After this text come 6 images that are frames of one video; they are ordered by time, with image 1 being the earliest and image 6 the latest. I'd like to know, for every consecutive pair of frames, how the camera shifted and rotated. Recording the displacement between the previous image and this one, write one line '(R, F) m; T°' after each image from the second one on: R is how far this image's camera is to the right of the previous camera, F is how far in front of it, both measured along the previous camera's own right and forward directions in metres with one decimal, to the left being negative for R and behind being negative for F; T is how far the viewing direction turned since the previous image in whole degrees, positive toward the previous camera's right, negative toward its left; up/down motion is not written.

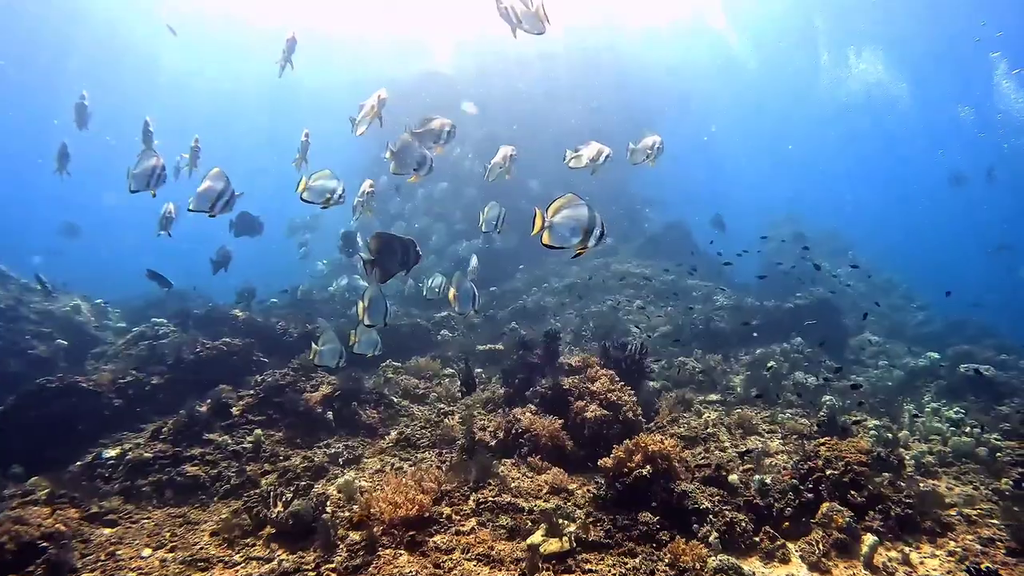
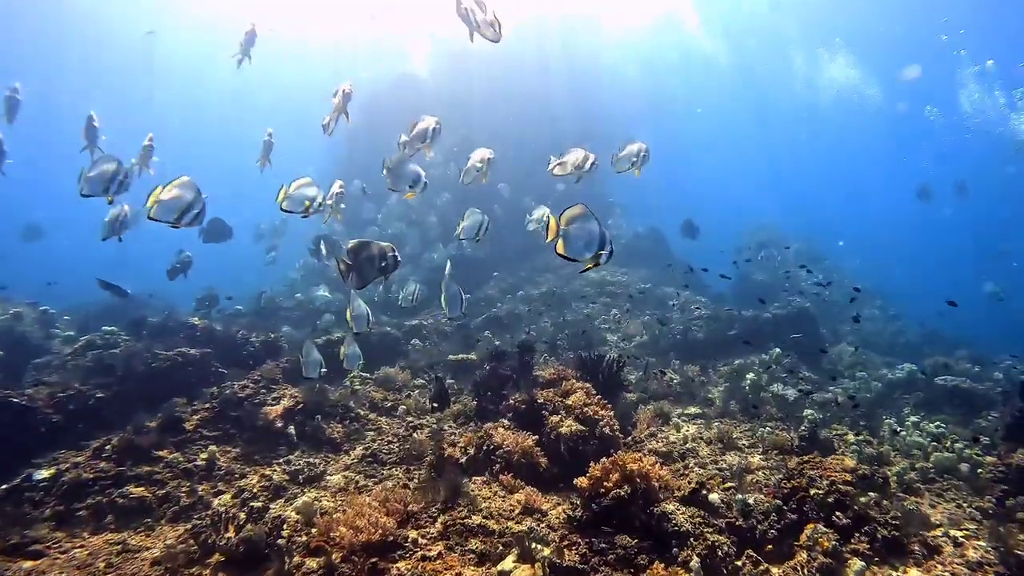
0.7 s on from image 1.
(+0.1, +0.3) m; +2°
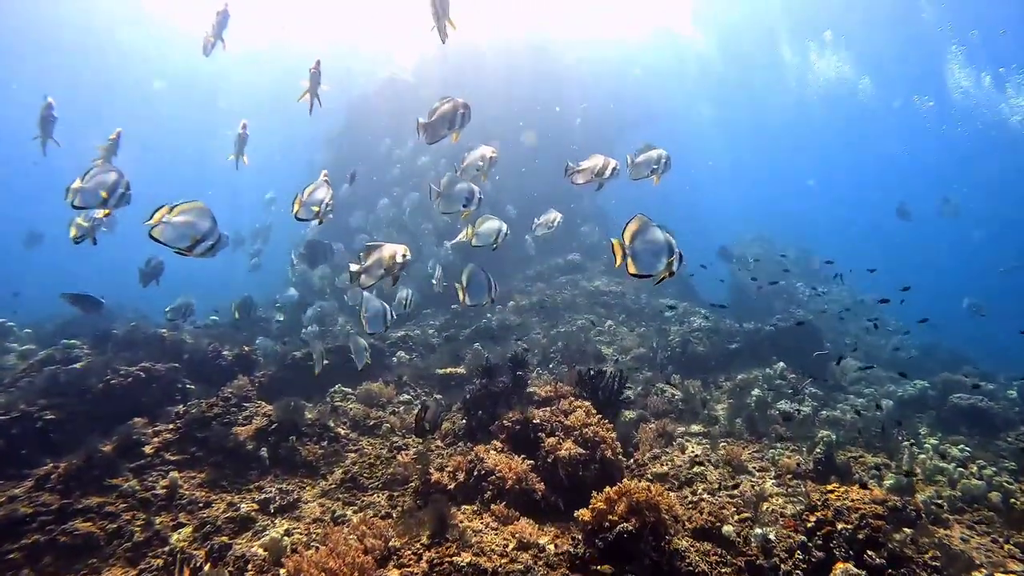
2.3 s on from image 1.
(-0.1, +0.5) m; +1°
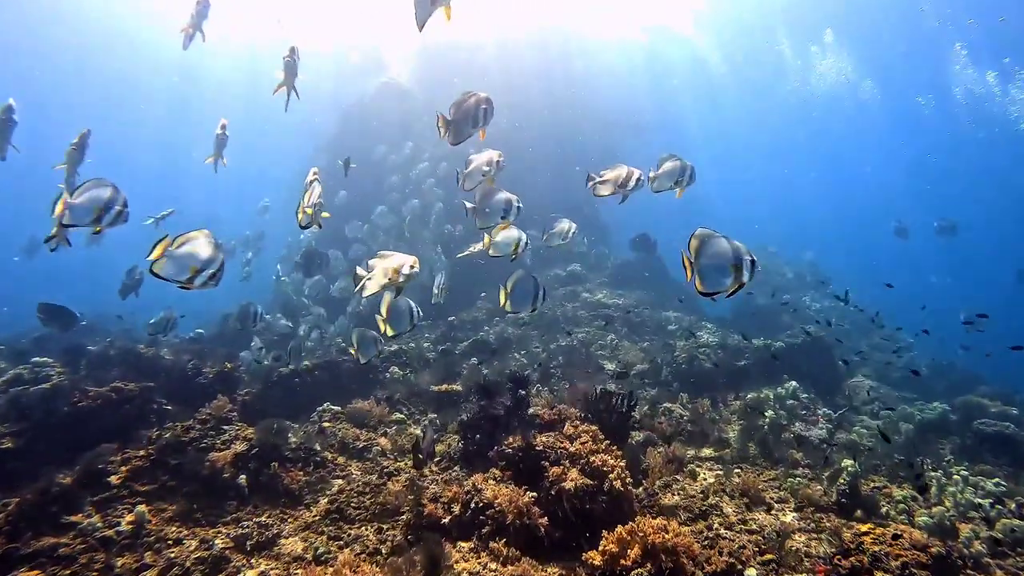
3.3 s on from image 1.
(-0.1, +0.5) m; 0°
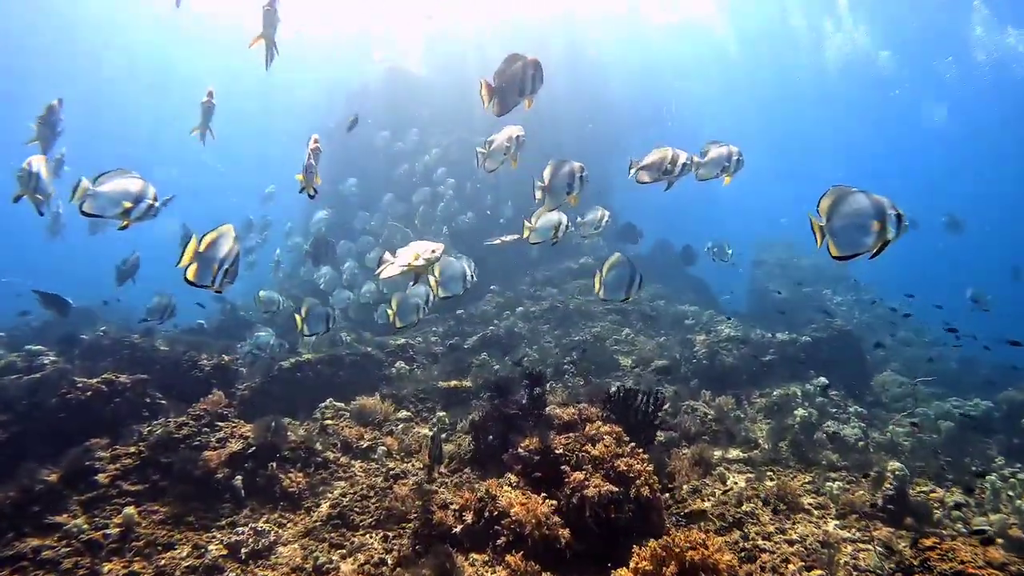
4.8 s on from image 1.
(-0.1, +0.5) m; 0°
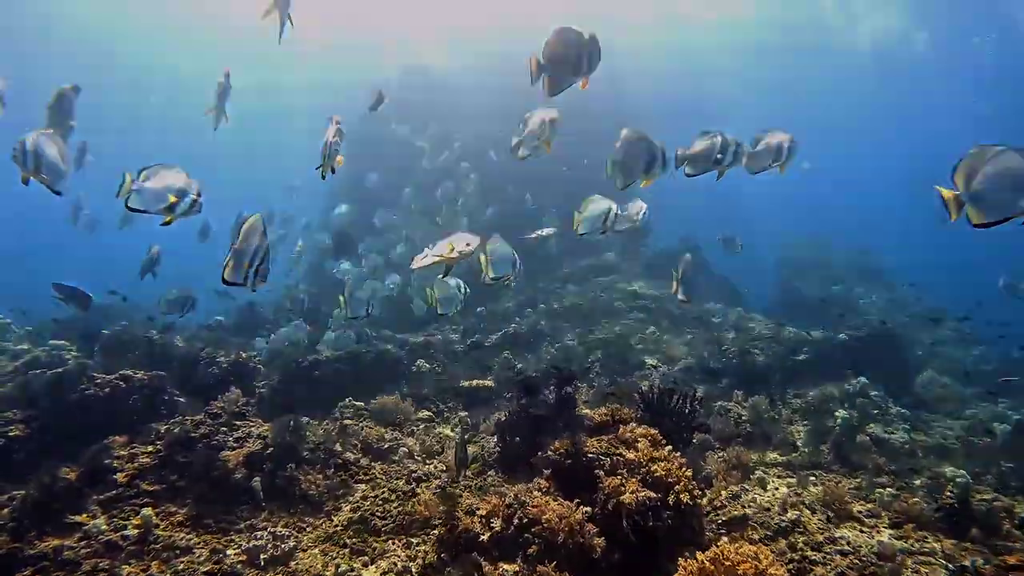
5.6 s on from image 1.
(-0.2, +0.3) m; -2°
